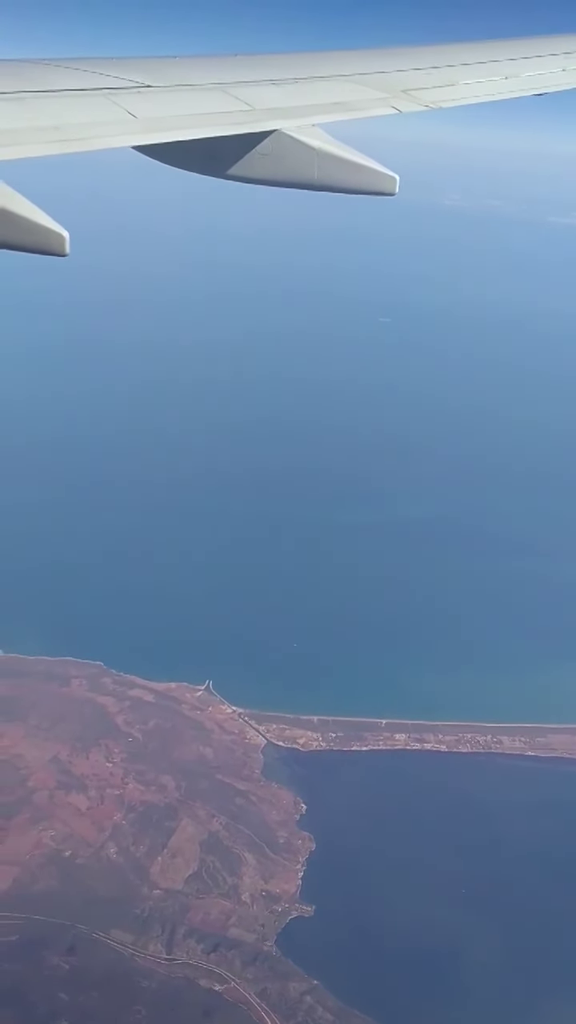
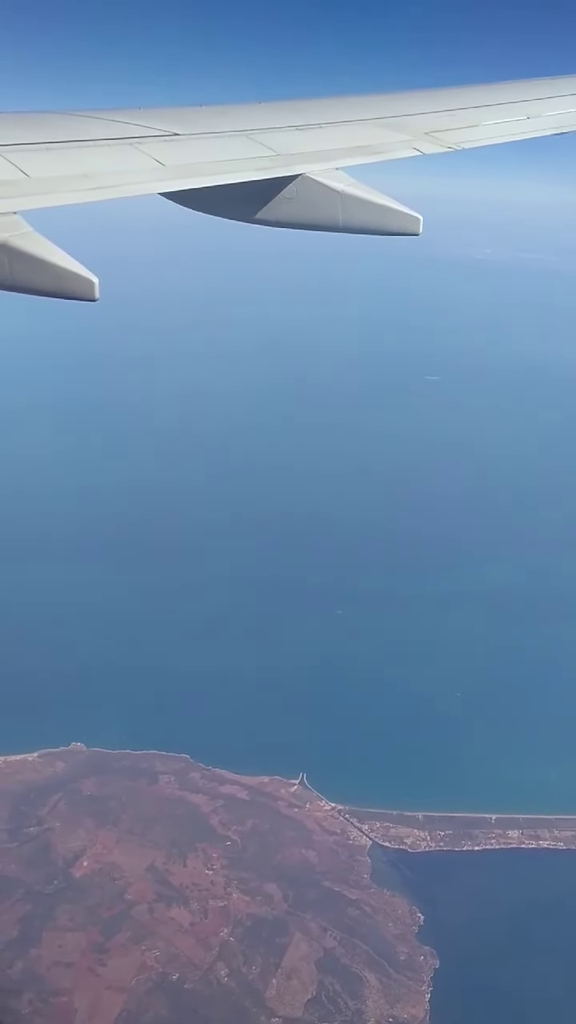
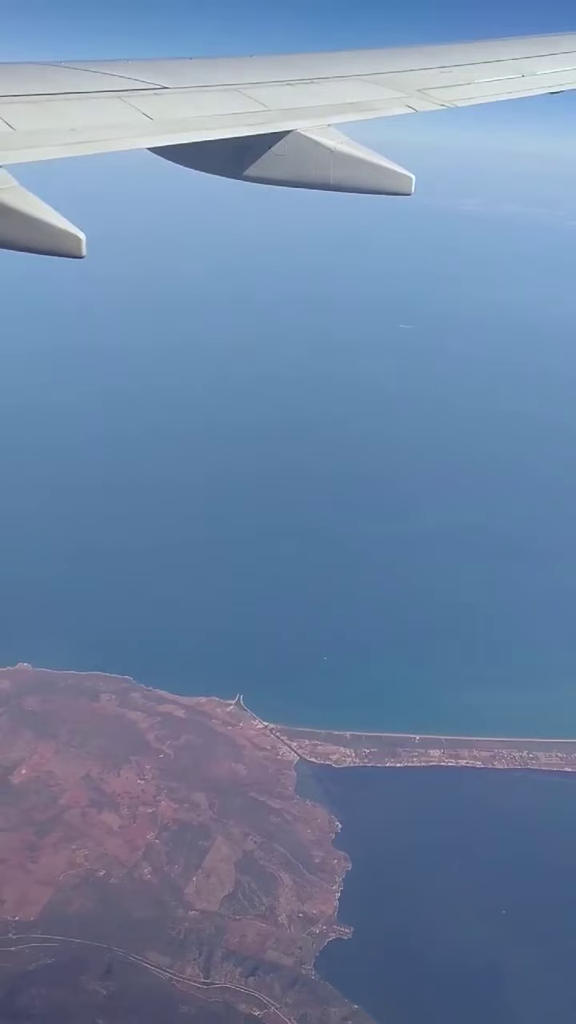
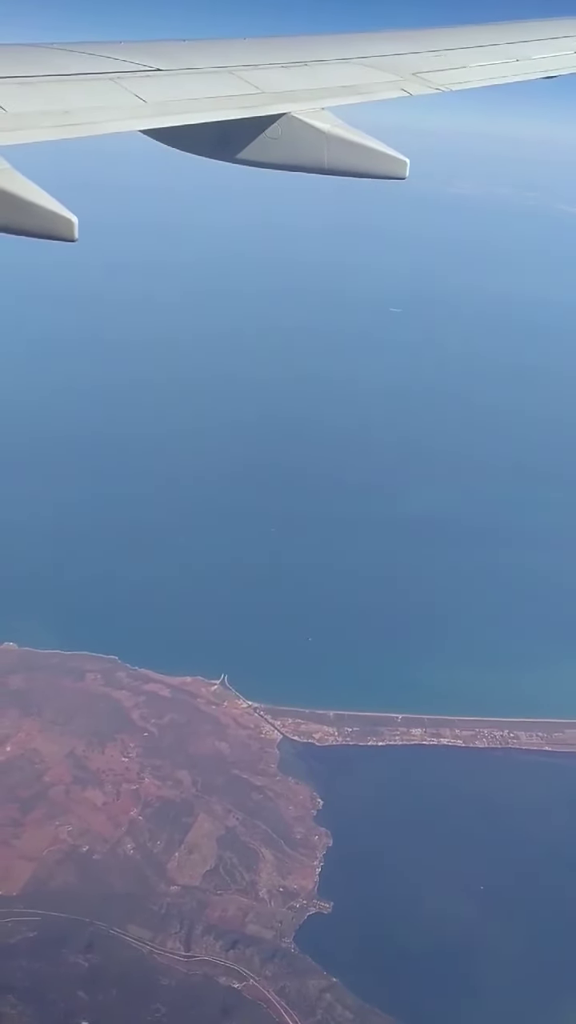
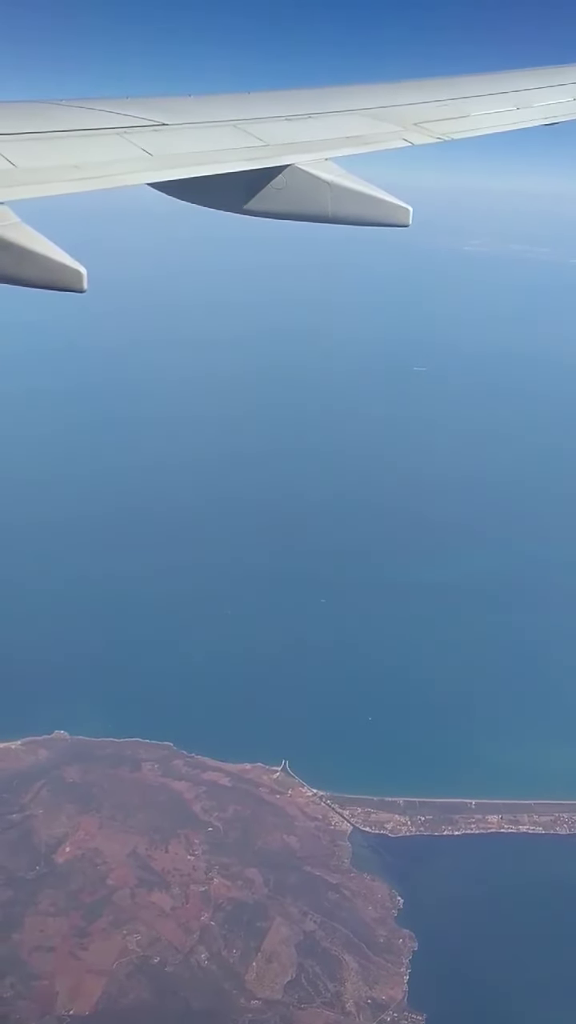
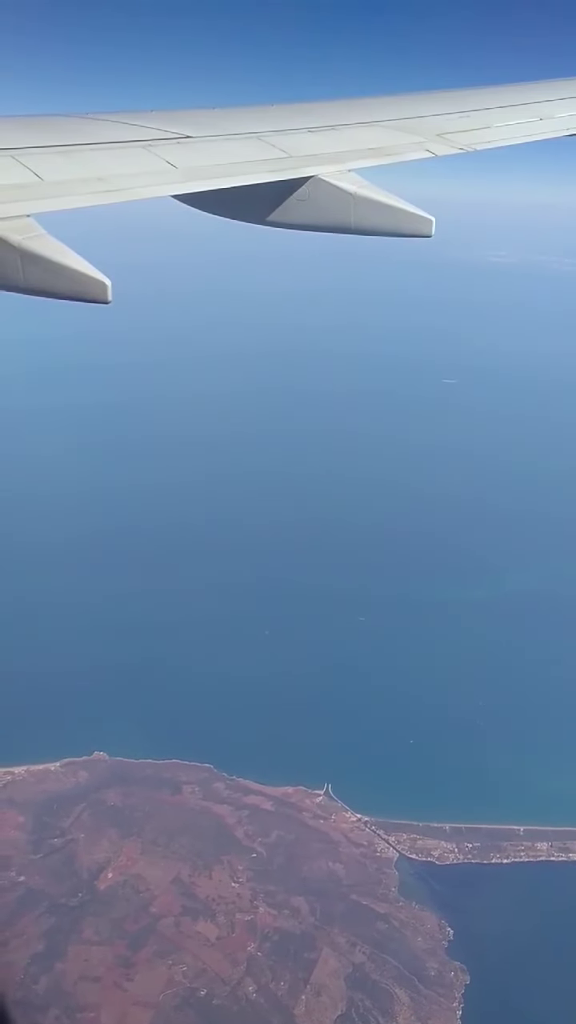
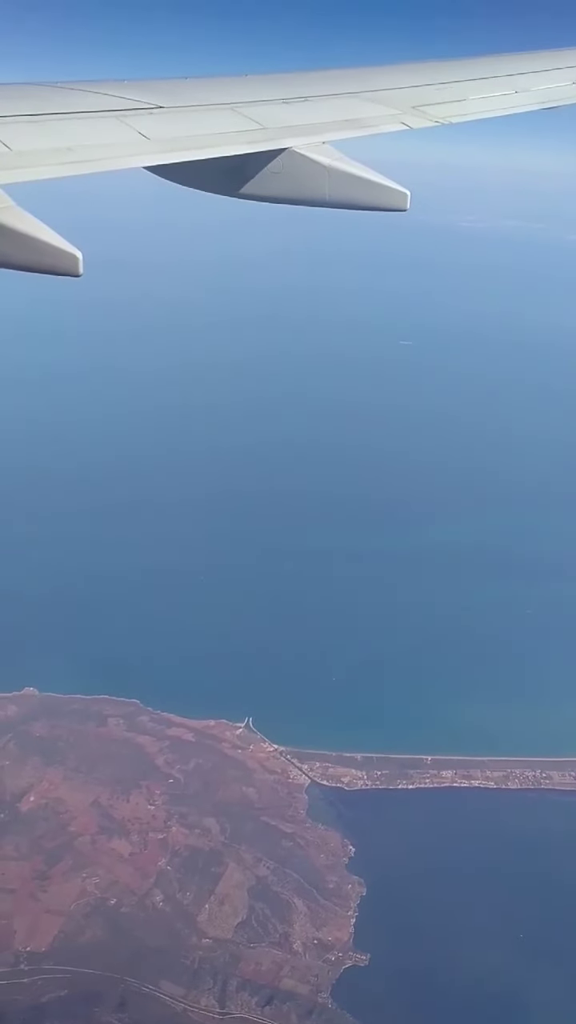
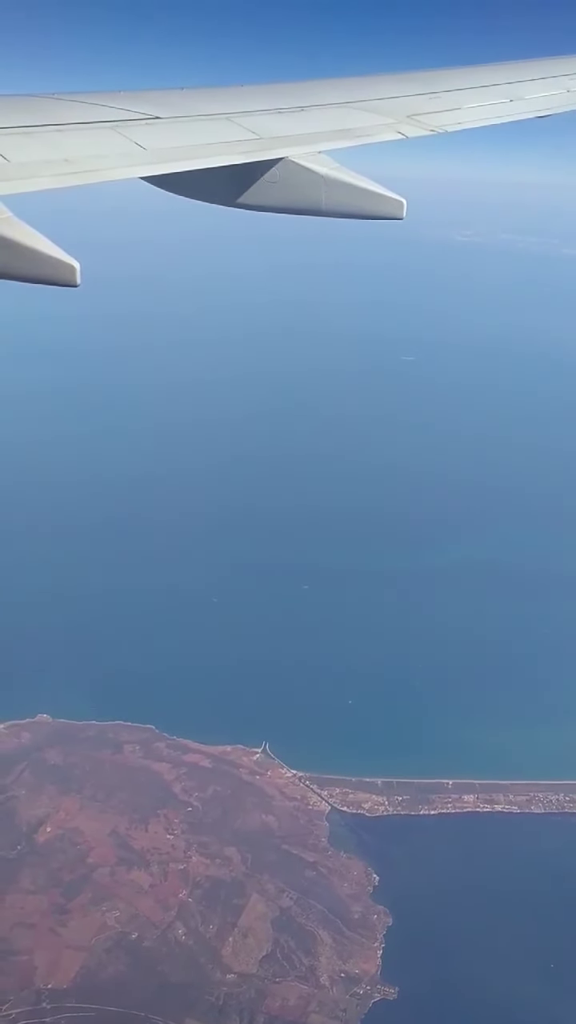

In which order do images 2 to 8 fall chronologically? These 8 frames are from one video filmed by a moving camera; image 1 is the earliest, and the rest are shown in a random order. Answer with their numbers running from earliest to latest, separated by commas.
4, 3, 7, 8, 5, 2, 6
